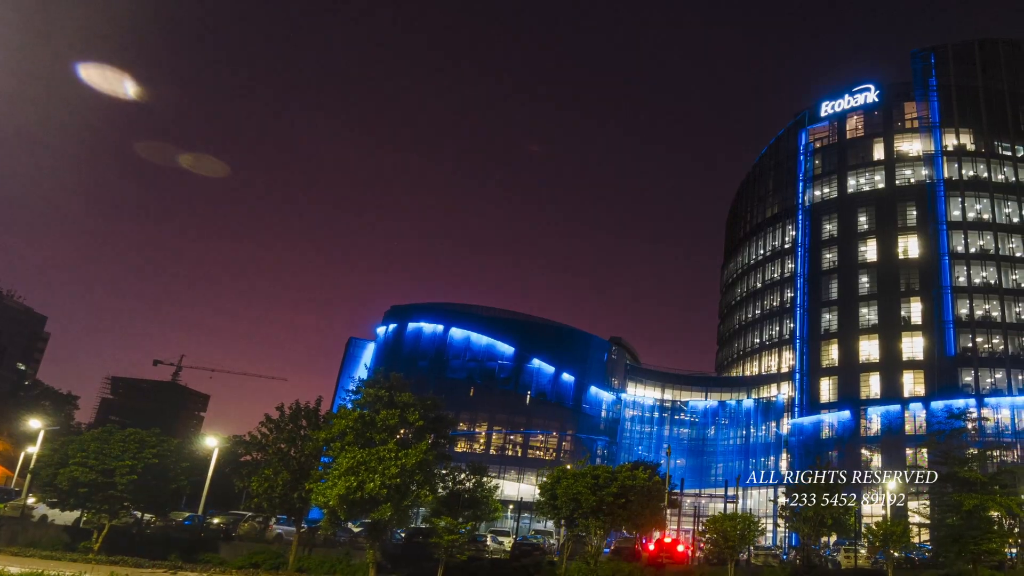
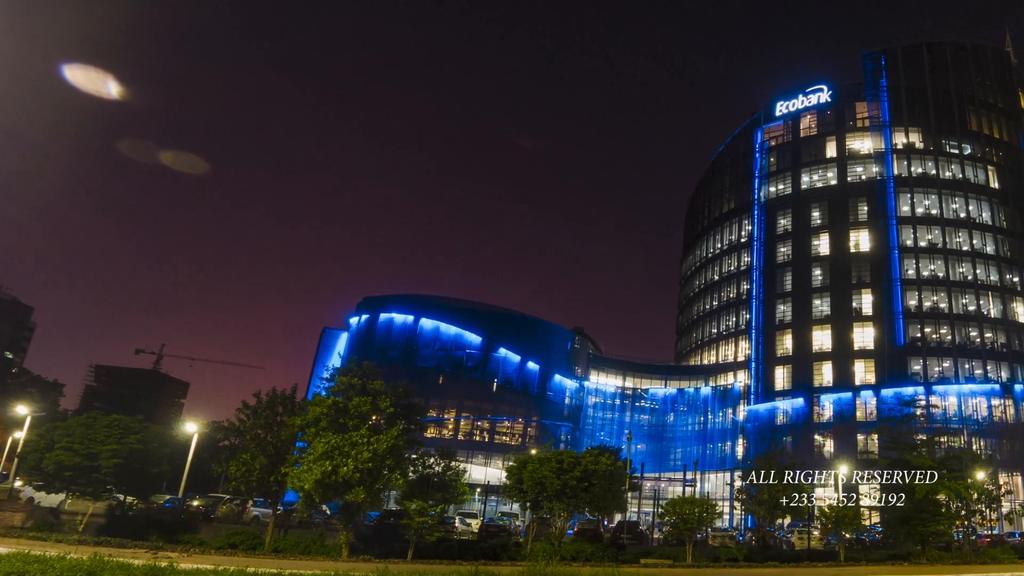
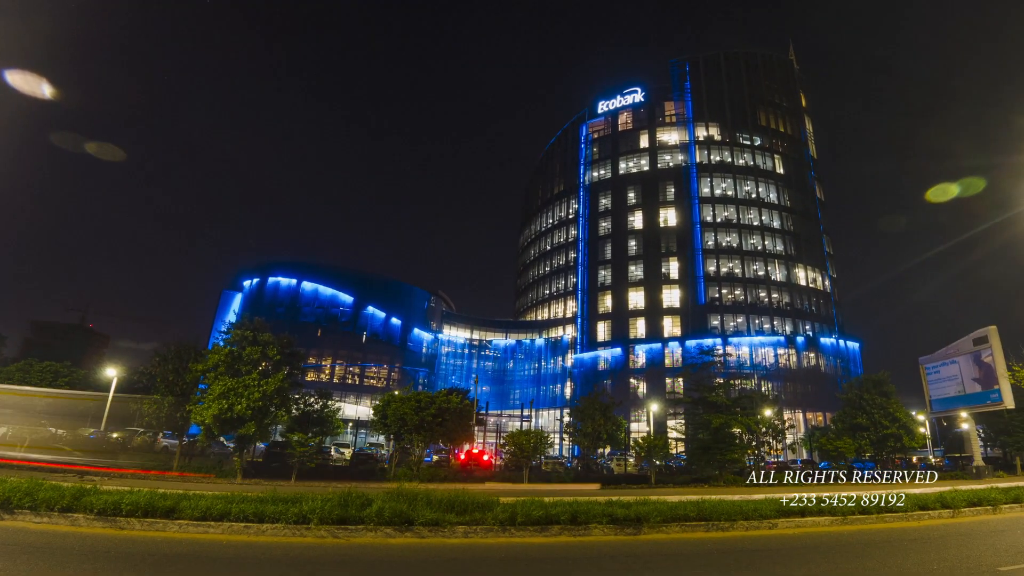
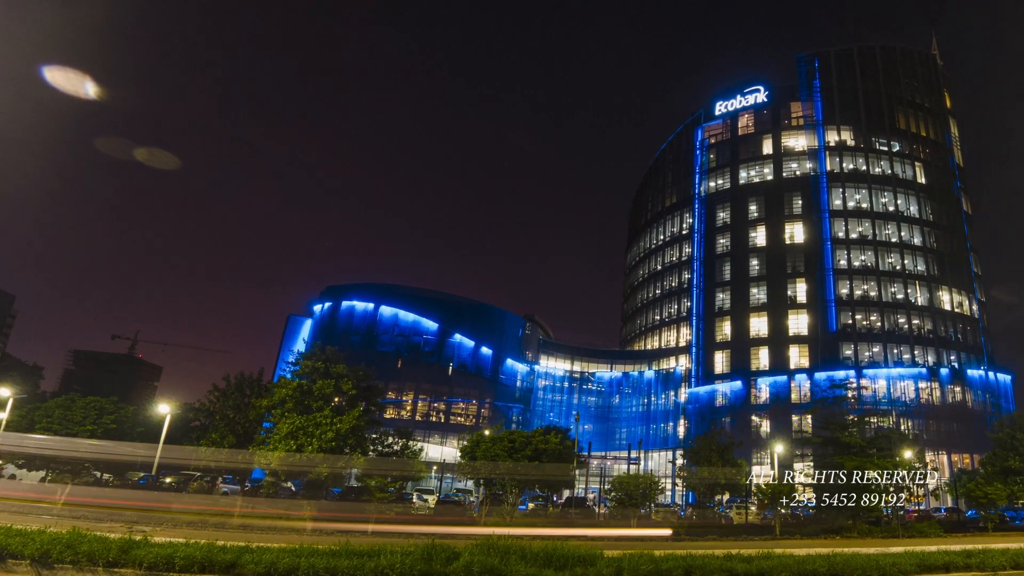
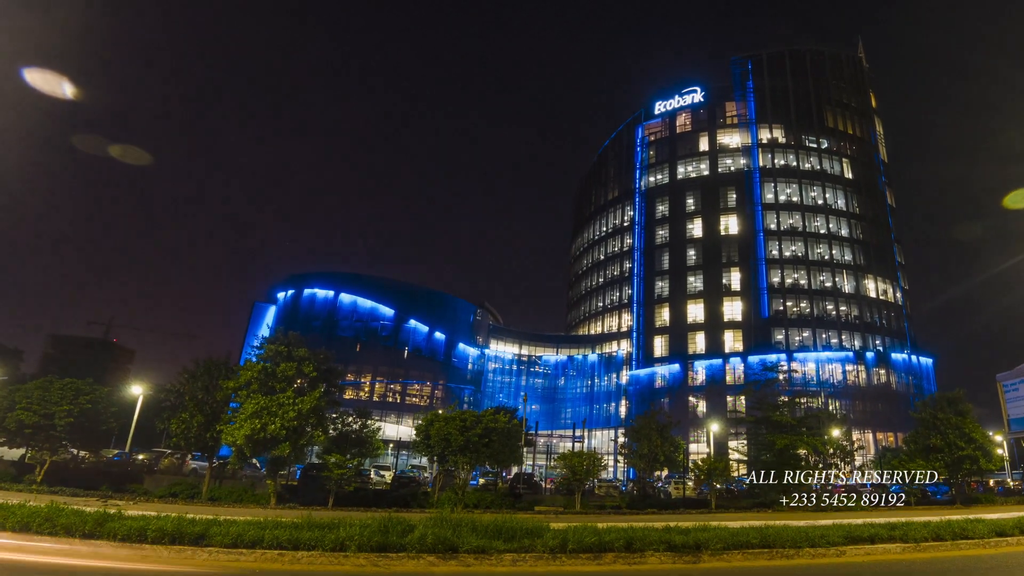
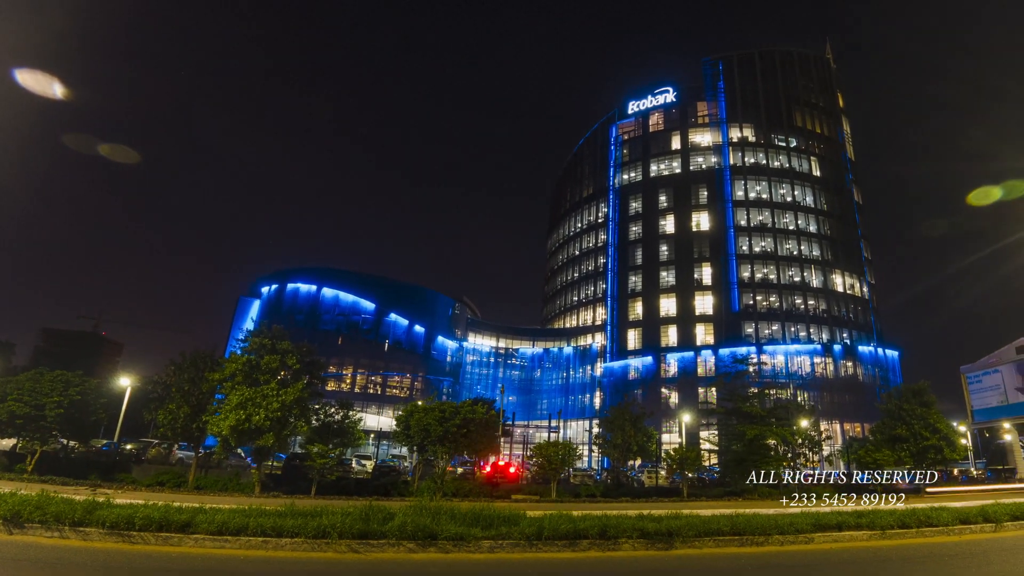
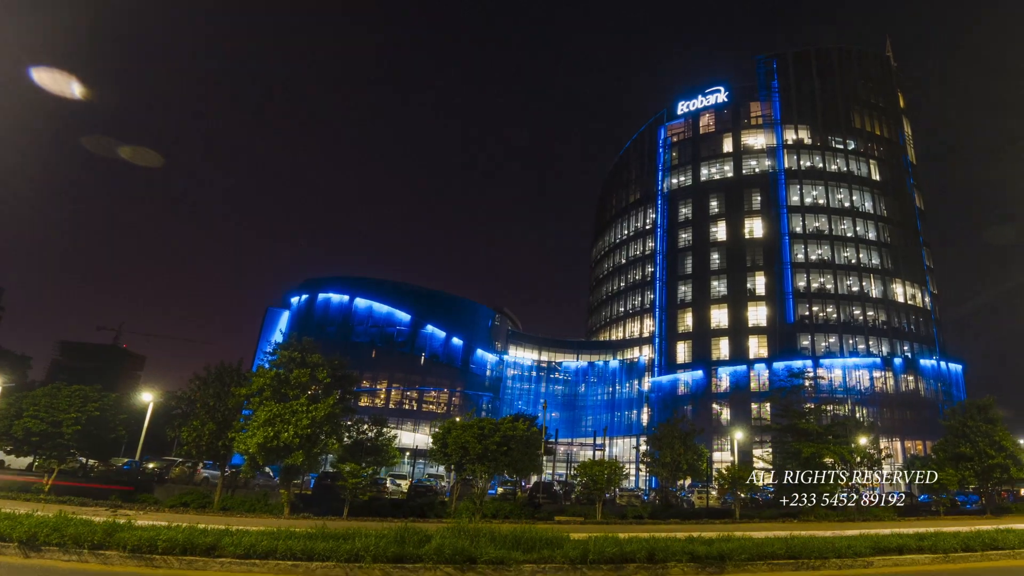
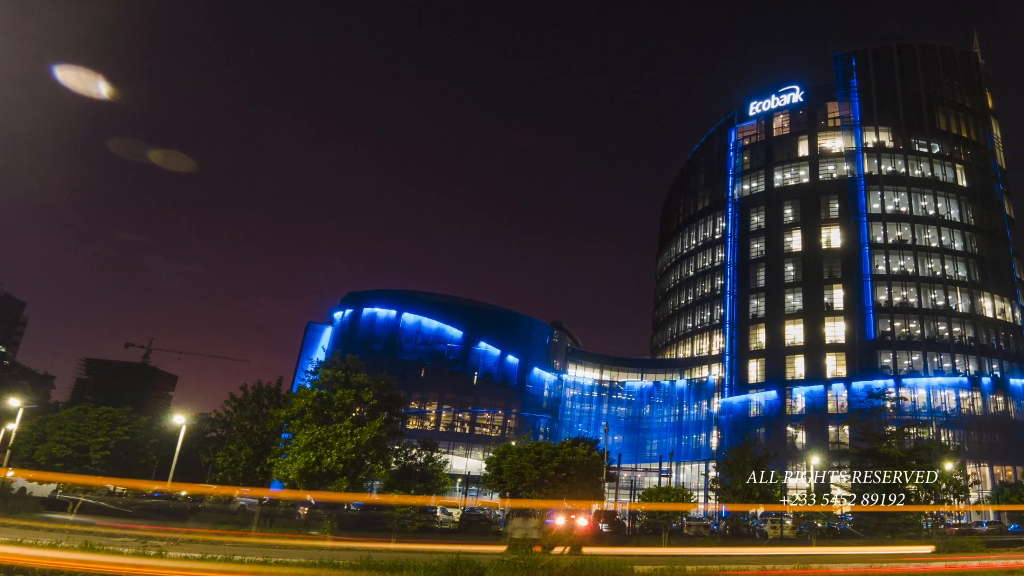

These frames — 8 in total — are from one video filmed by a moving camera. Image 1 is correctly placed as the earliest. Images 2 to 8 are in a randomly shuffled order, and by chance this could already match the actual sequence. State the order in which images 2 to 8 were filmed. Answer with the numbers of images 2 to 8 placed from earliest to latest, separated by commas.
2, 8, 4, 7, 5, 6, 3
